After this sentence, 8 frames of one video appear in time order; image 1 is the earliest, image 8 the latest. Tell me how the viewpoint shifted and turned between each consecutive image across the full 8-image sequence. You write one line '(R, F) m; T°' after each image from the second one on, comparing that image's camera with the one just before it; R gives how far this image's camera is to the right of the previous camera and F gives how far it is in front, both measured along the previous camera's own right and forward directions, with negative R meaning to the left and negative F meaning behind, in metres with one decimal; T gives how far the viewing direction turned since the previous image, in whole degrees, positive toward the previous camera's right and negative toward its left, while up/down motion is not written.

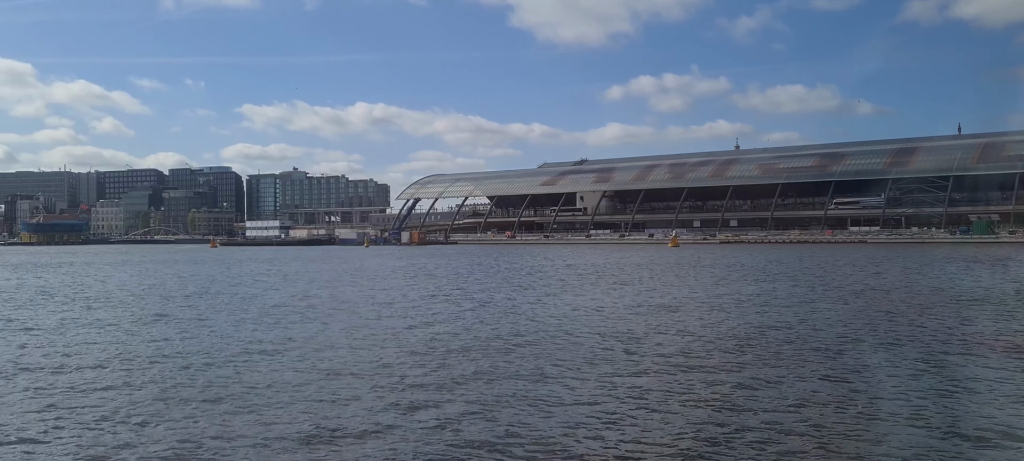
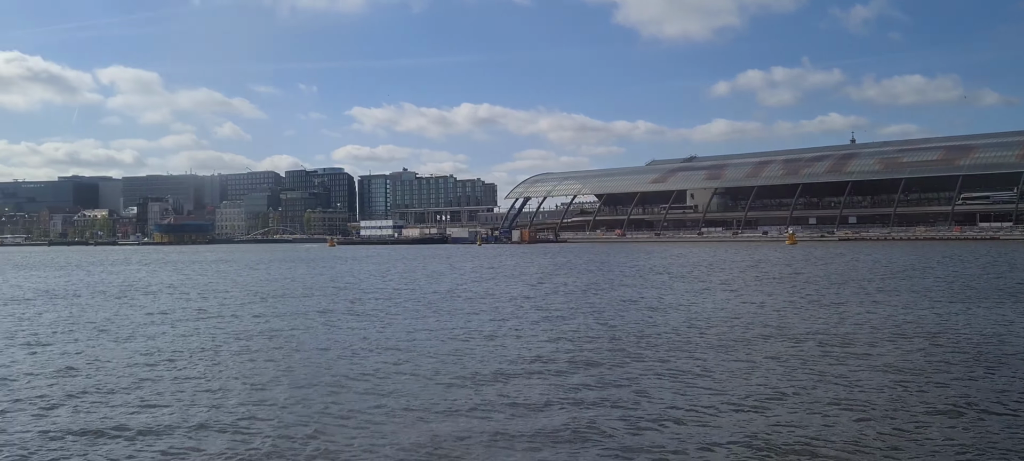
(-0.3, -0.2) m; -7°
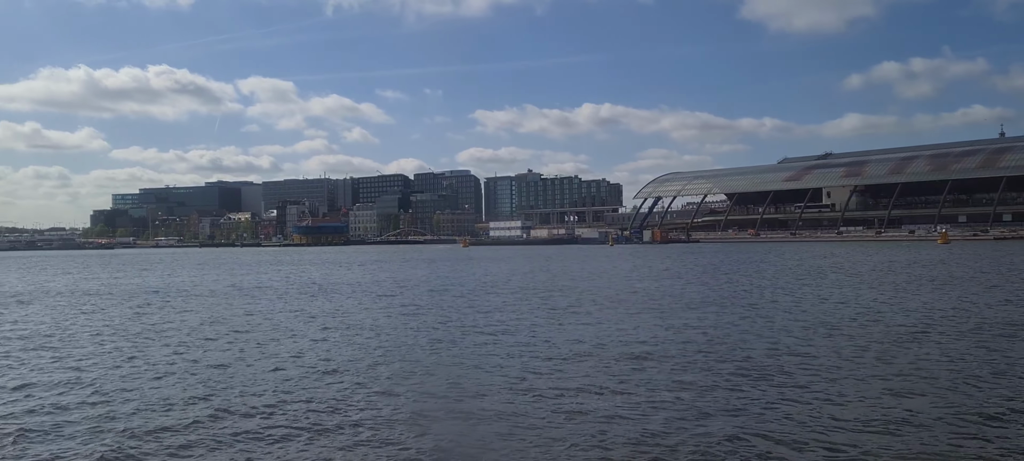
(-0.5, -0.3) m; -8°
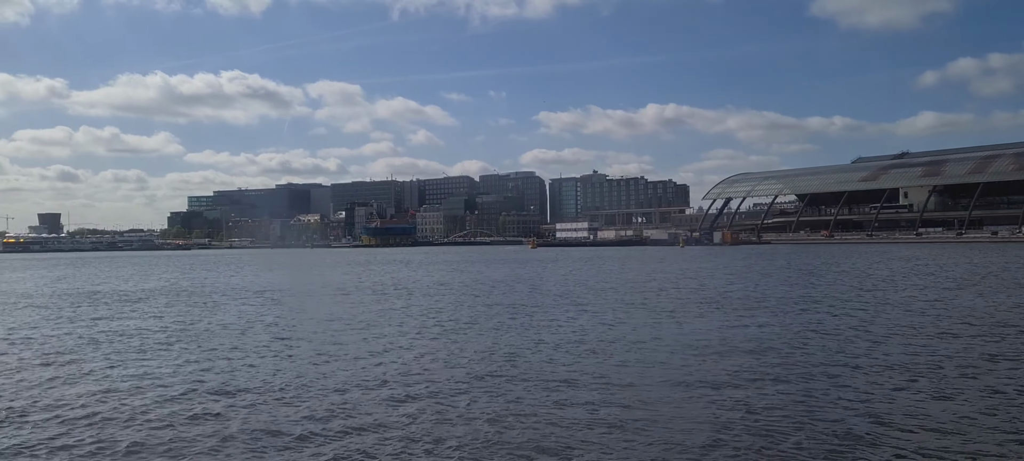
(-0.3, -0.1) m; -4°
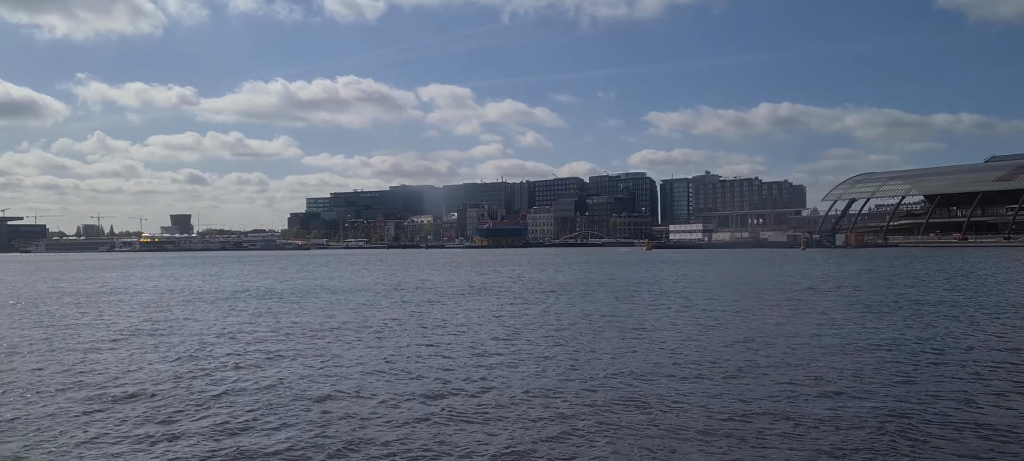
(-0.4, -0.2) m; -7°
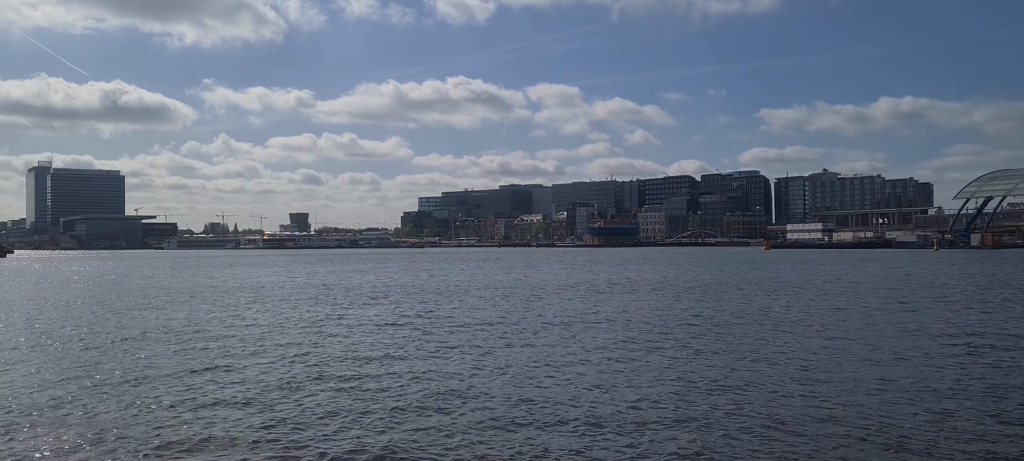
(-0.5, -0.2) m; -7°
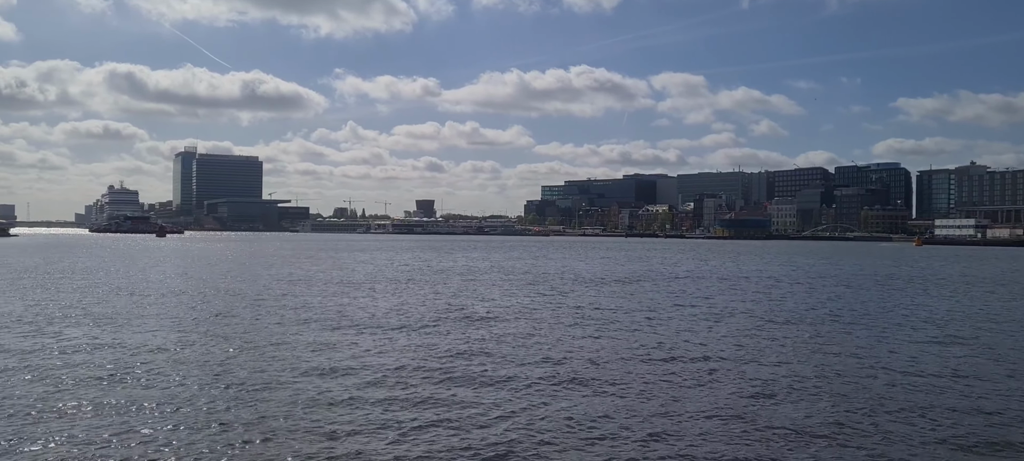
(-1.2, -0.3) m; -7°
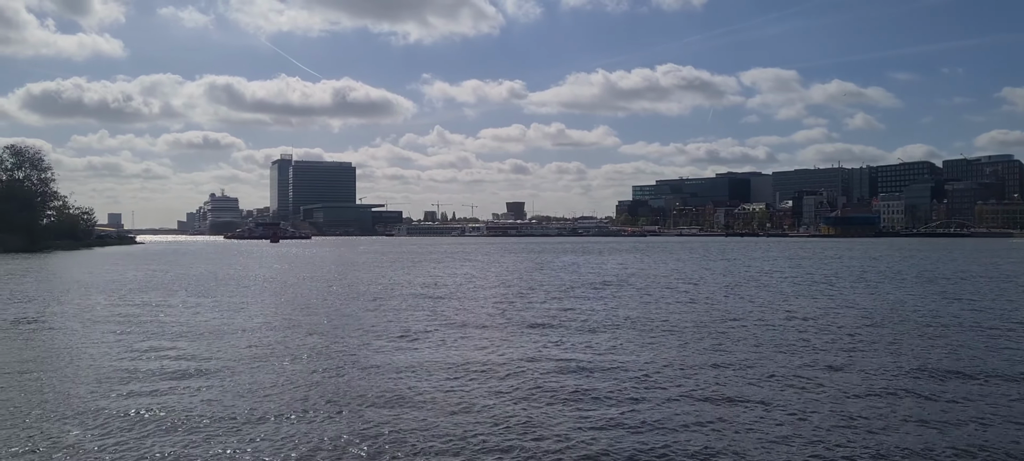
(-1.8, -0.2) m; -5°
